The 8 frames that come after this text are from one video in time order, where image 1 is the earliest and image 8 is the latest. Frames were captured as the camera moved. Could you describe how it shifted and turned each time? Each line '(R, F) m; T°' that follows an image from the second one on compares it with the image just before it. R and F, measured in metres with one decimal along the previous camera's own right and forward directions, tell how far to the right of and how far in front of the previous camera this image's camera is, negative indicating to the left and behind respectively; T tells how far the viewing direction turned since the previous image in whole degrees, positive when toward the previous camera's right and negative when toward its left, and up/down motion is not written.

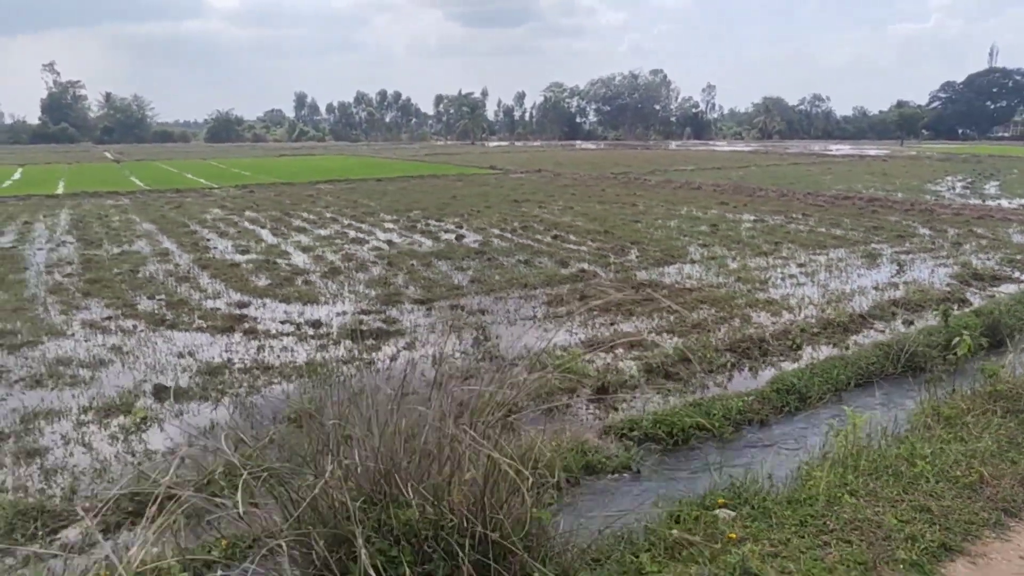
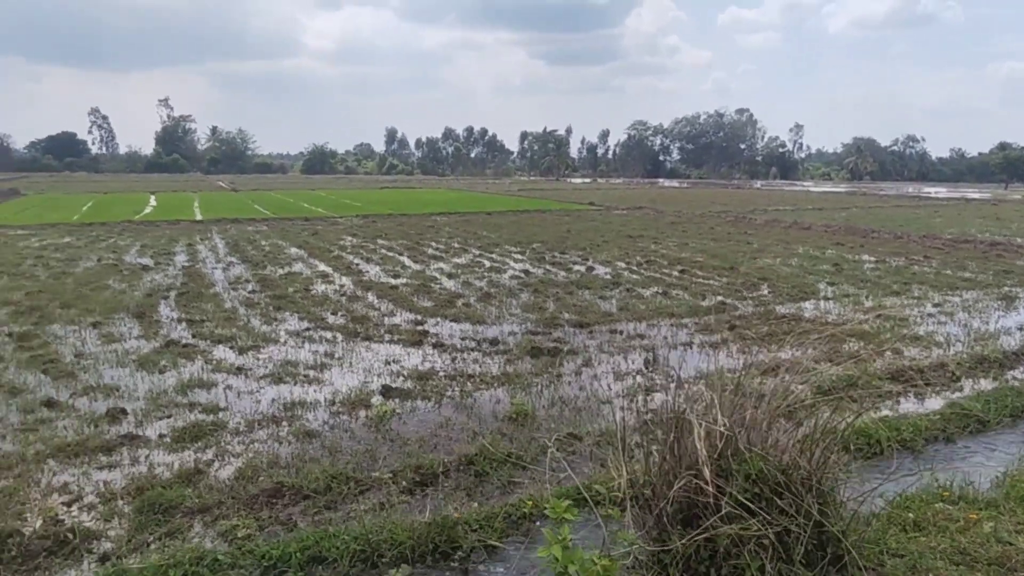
(-1.0, -0.8) m; -6°
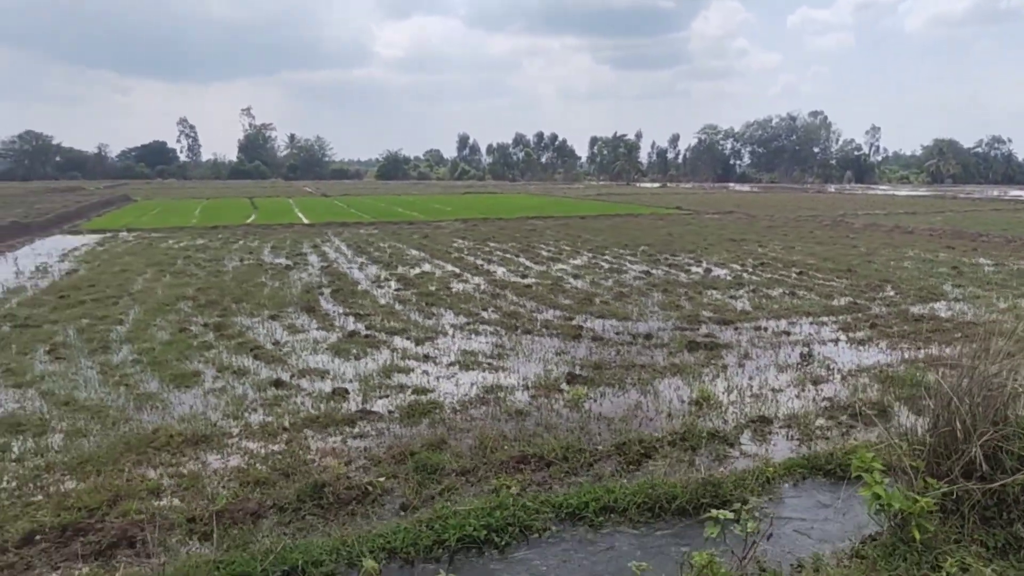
(-1.1, -0.7) m; -5°
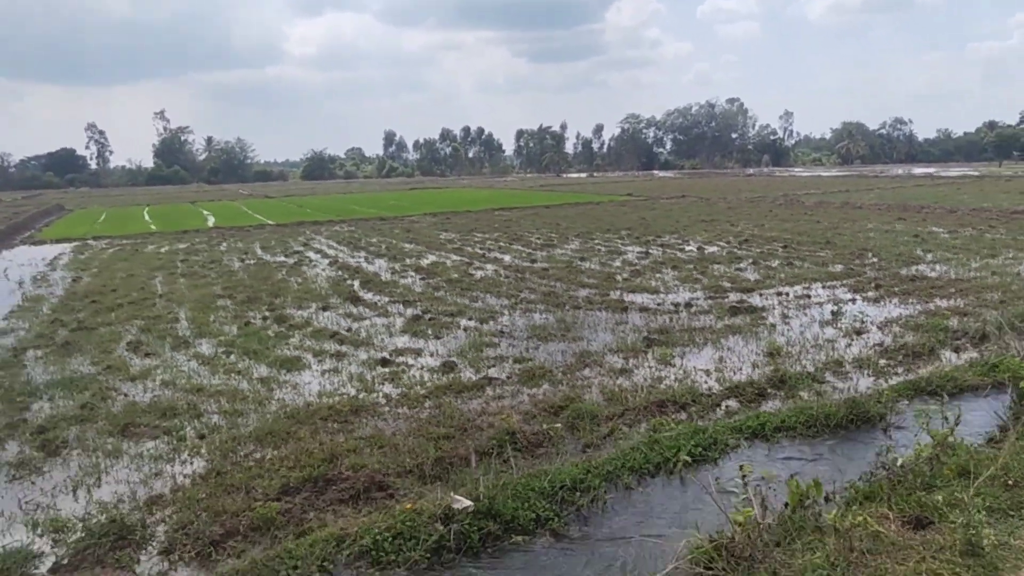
(-1.7, -0.7) m; +6°
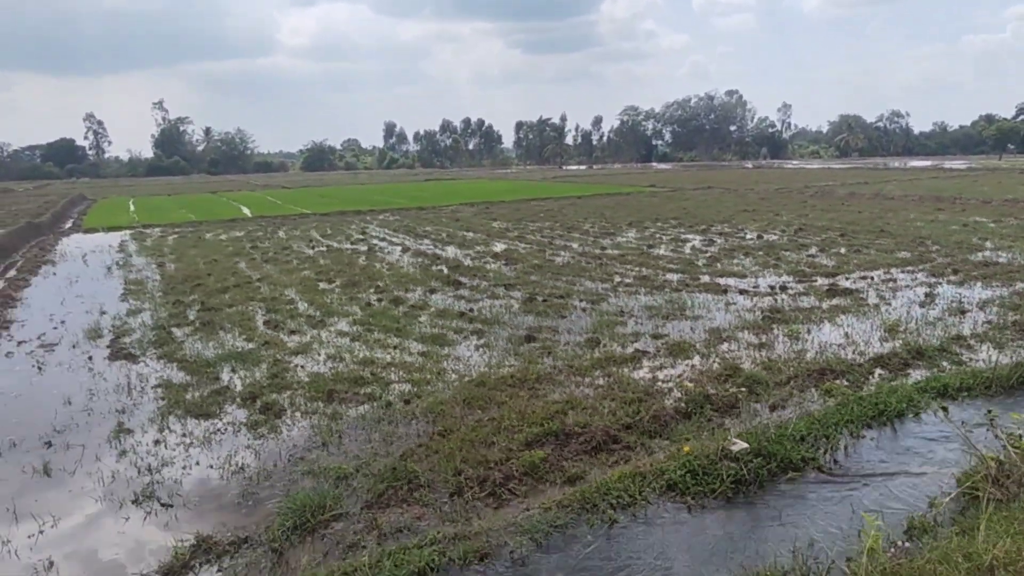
(-1.6, -0.6) m; +1°
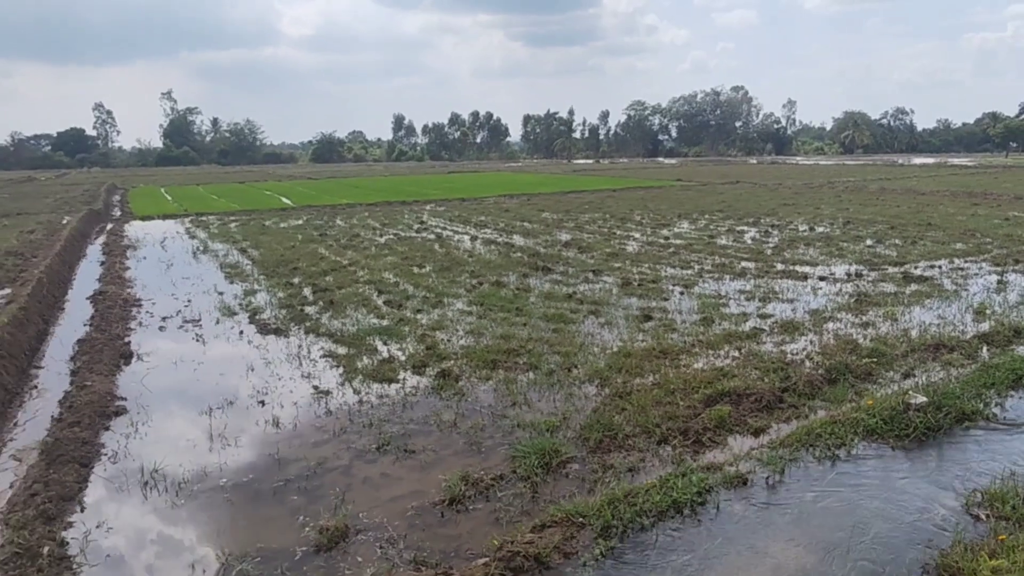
(-1.4, -0.7) m; 0°
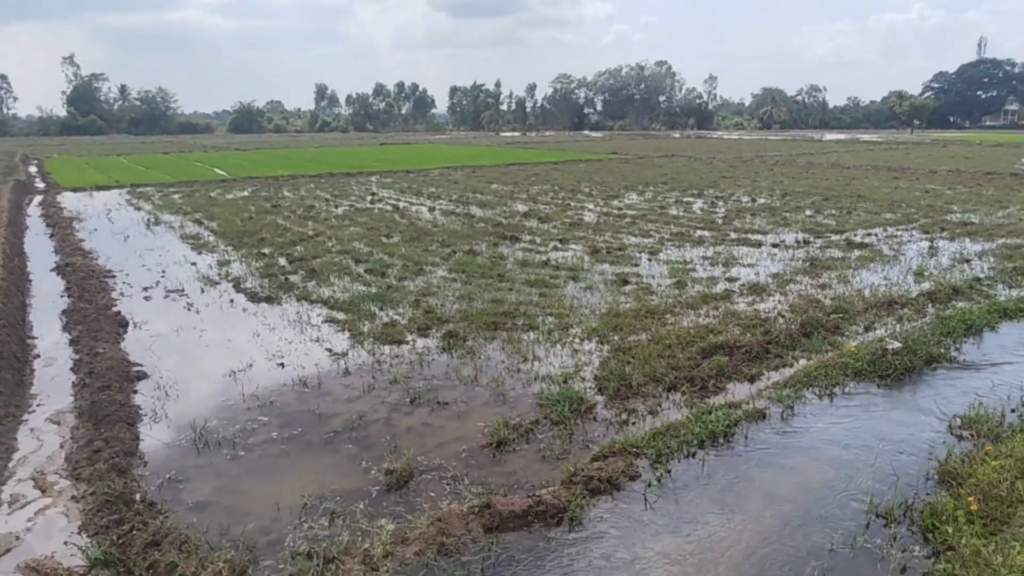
(-0.8, -0.4) m; +6°
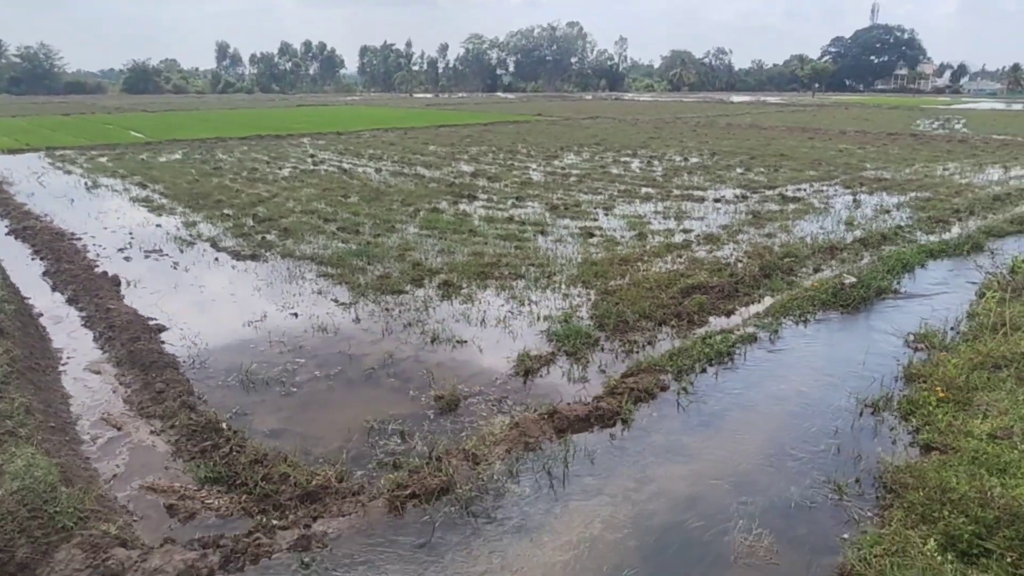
(-0.8, -0.6) m; +6°
